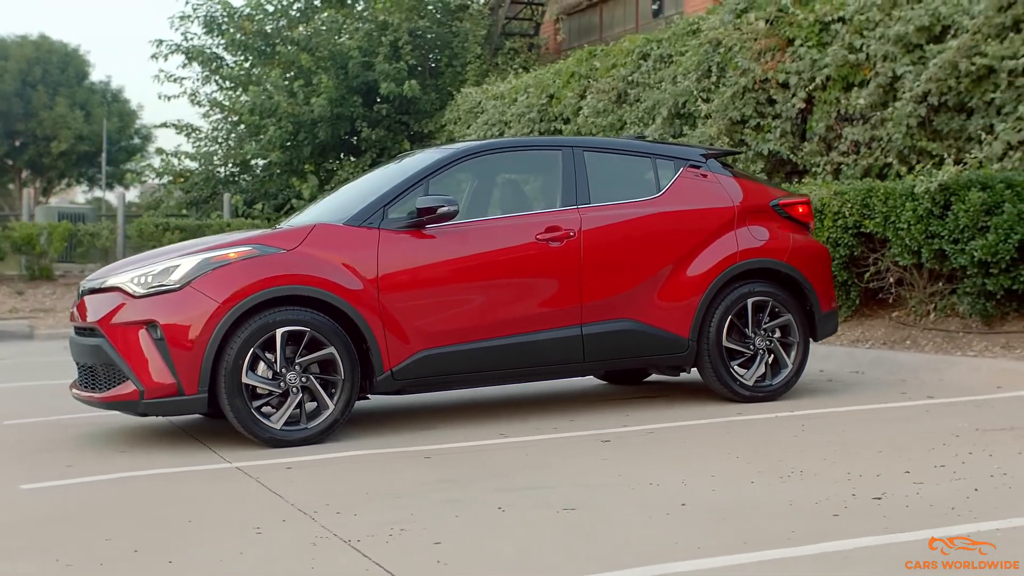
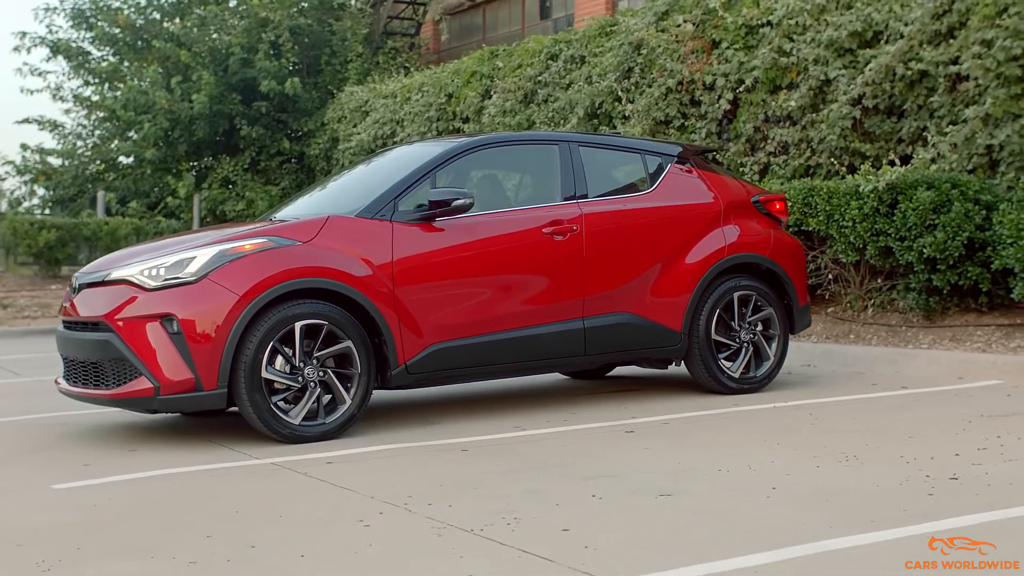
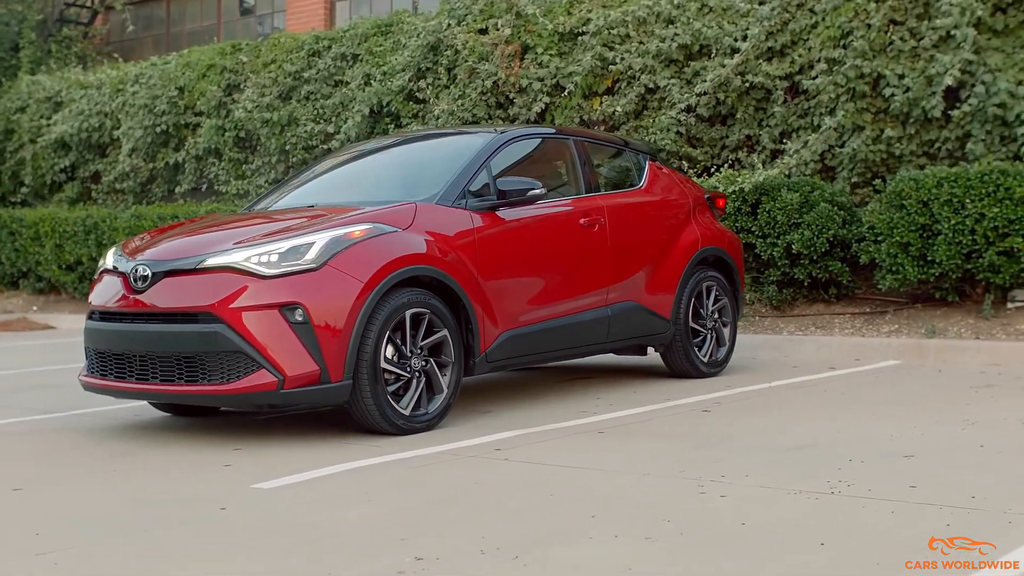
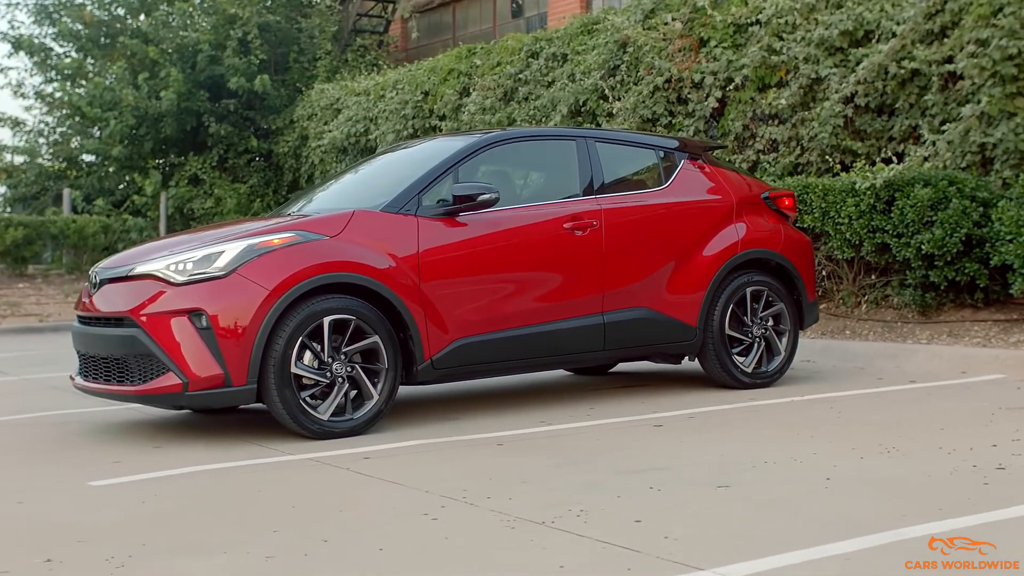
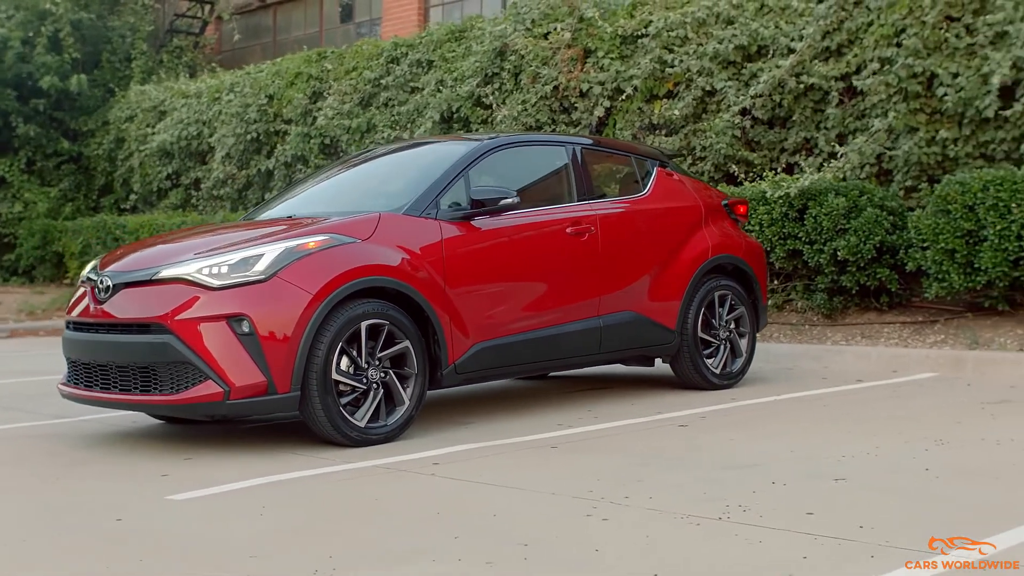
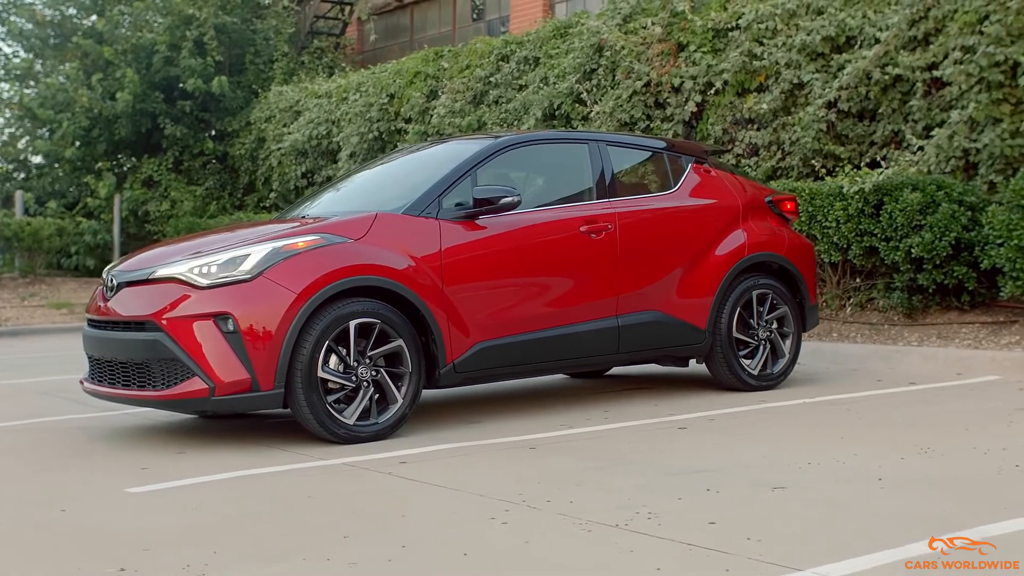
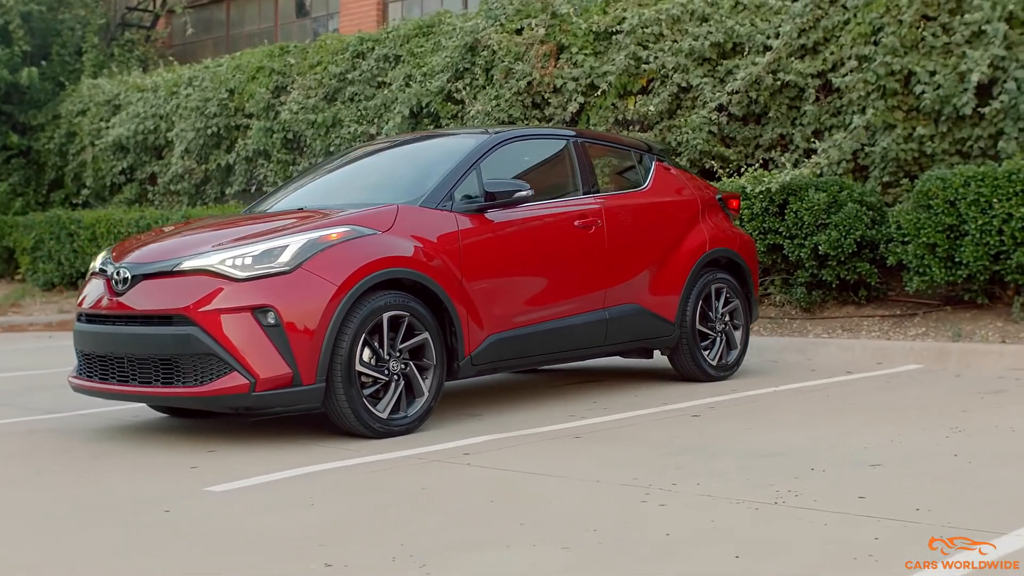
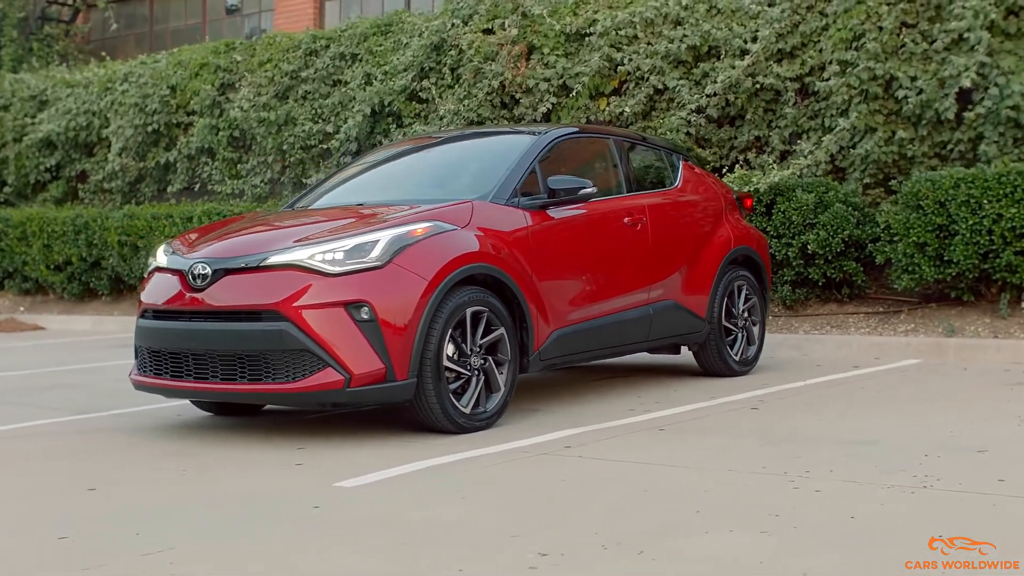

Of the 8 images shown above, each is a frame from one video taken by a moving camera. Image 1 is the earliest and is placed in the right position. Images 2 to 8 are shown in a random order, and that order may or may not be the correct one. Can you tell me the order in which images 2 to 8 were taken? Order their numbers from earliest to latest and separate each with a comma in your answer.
2, 4, 6, 5, 7, 3, 8
